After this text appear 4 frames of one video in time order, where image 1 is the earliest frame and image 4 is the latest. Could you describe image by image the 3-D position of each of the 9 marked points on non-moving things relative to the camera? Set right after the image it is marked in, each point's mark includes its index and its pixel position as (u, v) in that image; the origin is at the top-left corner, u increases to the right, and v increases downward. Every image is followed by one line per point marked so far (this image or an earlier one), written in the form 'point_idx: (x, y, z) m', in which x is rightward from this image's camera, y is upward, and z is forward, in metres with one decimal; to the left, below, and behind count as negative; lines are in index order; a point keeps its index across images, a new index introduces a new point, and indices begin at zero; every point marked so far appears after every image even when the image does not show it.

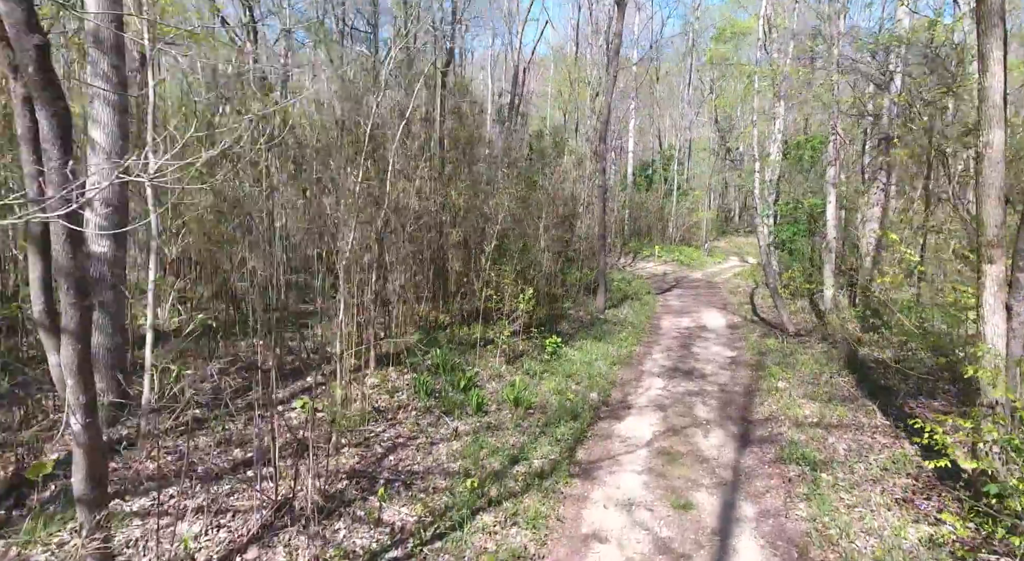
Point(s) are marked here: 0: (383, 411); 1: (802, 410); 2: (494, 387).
0: (-1.4, -1.5, +6.1) m
1: (+3.9, -1.7, +7.3) m
2: (-0.2, -1.4, +7.4) m
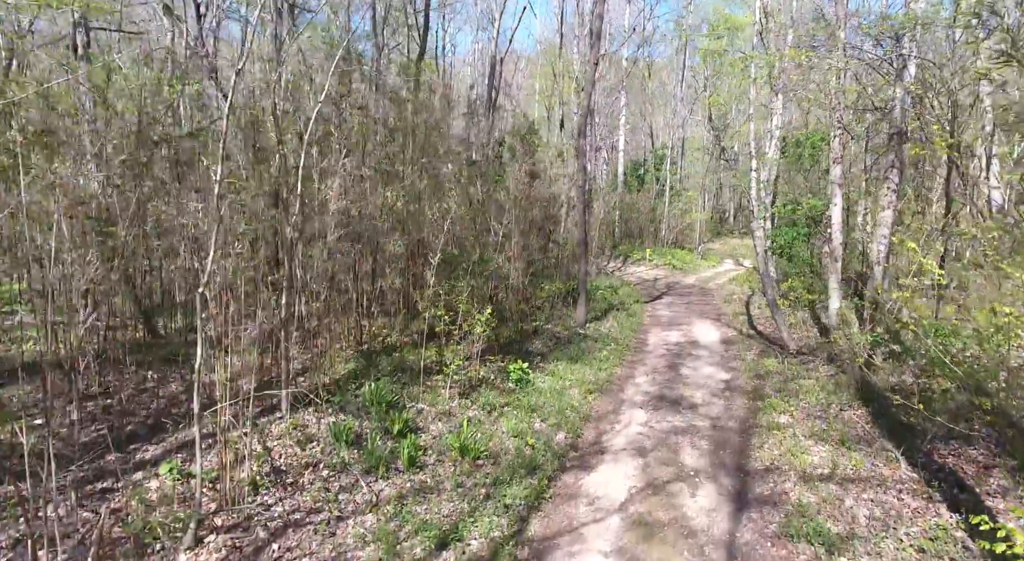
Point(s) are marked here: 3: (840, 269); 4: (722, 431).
0: (-2.0, -1.7, +4.8) m
1: (+3.3, -2.0, +6.1) m
2: (-0.8, -1.7, +6.1) m
3: (+6.3, +0.2, +10.5) m
4: (+2.7, -1.9, +7.0) m
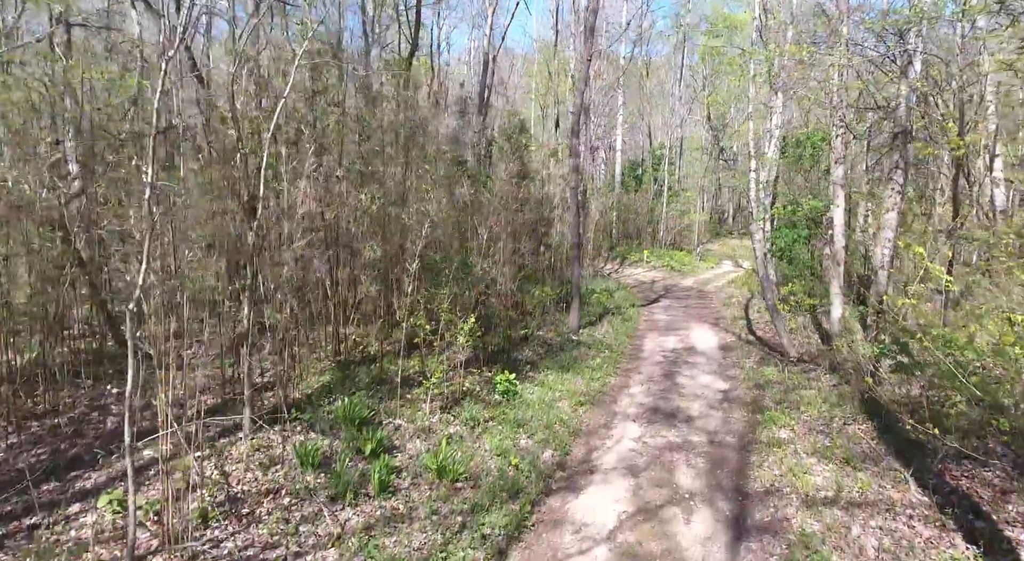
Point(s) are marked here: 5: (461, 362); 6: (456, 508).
0: (-2.2, -1.8, +4.4) m
1: (+3.2, -2.1, +5.7) m
2: (-1.0, -1.7, +5.7) m
3: (+6.1, +0.1, +10.1) m
4: (+2.5, -2.0, +6.6) m
5: (-0.7, -1.1, +7.3) m
6: (-0.5, -2.0, +4.8) m
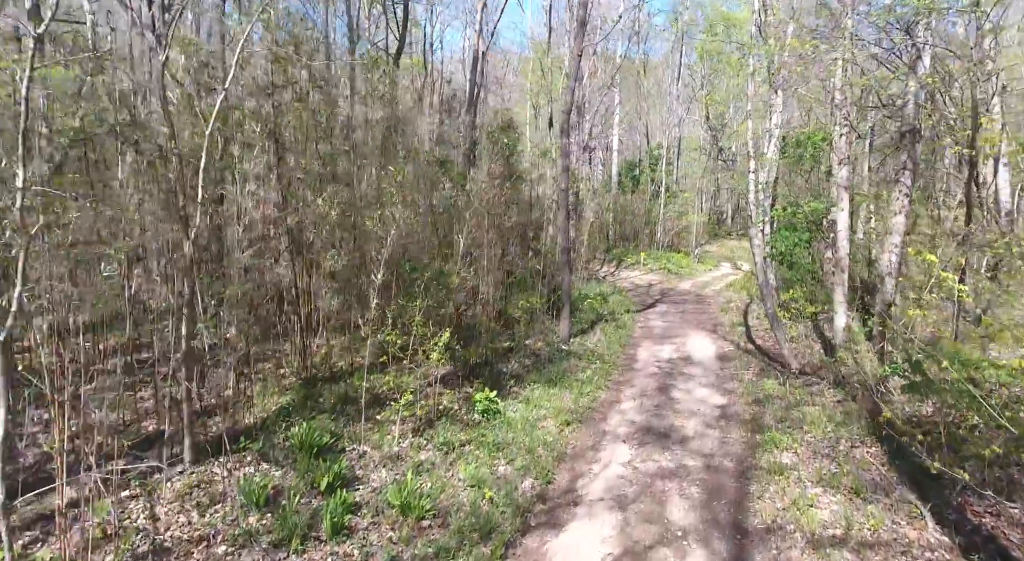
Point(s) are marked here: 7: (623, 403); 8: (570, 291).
0: (-2.4, -1.9, +3.9) m
1: (+2.9, -2.2, +5.2) m
2: (-1.2, -1.9, +5.2) m
3: (+5.9, 0.0, +9.6) m
4: (+2.3, -2.1, +6.0) m
5: (-0.9, -1.2, +6.7) m
6: (-0.7, -2.1, +4.3) m
7: (+1.7, -1.8, +8.3) m
8: (+1.1, -0.2, +10.7) m
